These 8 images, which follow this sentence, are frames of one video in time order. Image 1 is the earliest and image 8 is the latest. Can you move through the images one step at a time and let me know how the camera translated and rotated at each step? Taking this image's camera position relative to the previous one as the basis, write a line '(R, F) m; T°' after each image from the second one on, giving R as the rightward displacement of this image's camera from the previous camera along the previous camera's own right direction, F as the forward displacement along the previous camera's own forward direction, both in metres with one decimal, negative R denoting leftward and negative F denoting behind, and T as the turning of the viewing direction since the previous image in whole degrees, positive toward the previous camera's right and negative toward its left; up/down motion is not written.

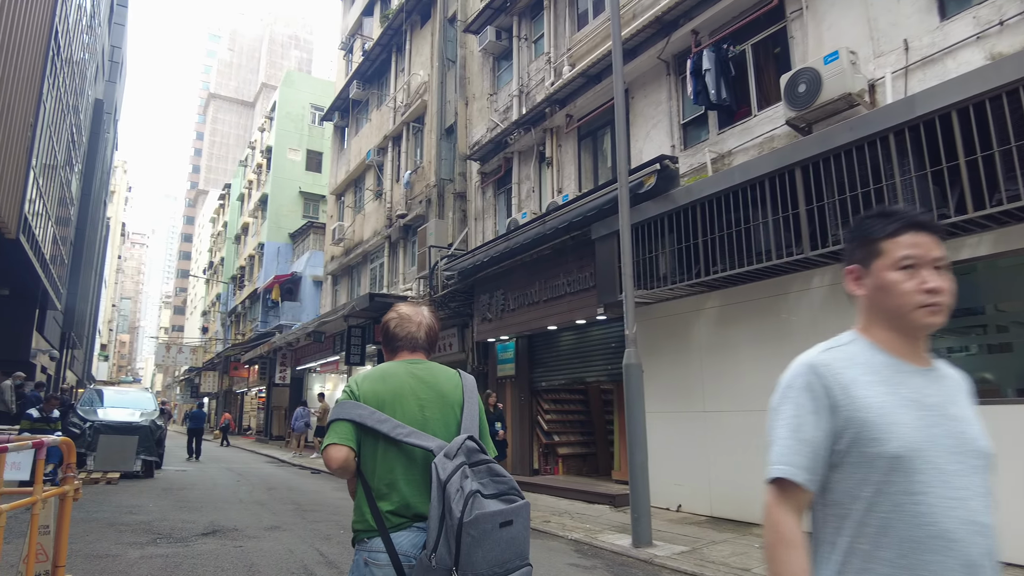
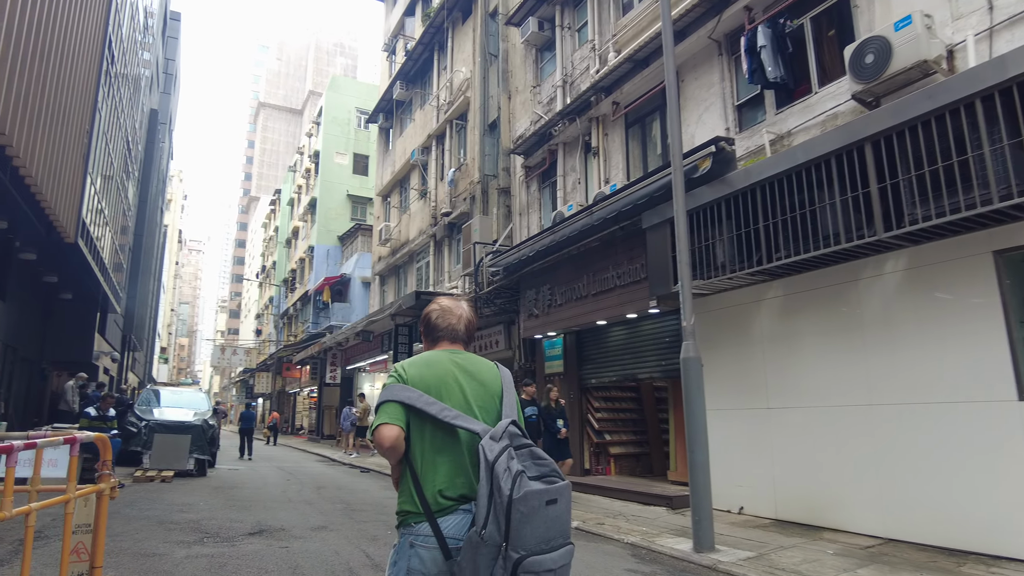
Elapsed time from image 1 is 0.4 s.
(0.0, +0.3) m; -4°
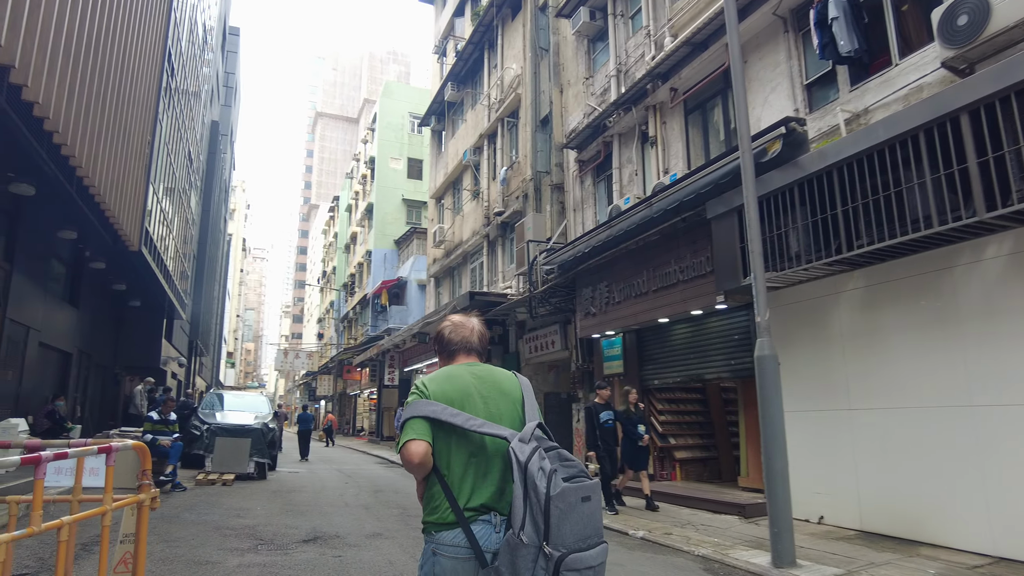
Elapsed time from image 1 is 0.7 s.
(0.0, +0.4) m; -5°
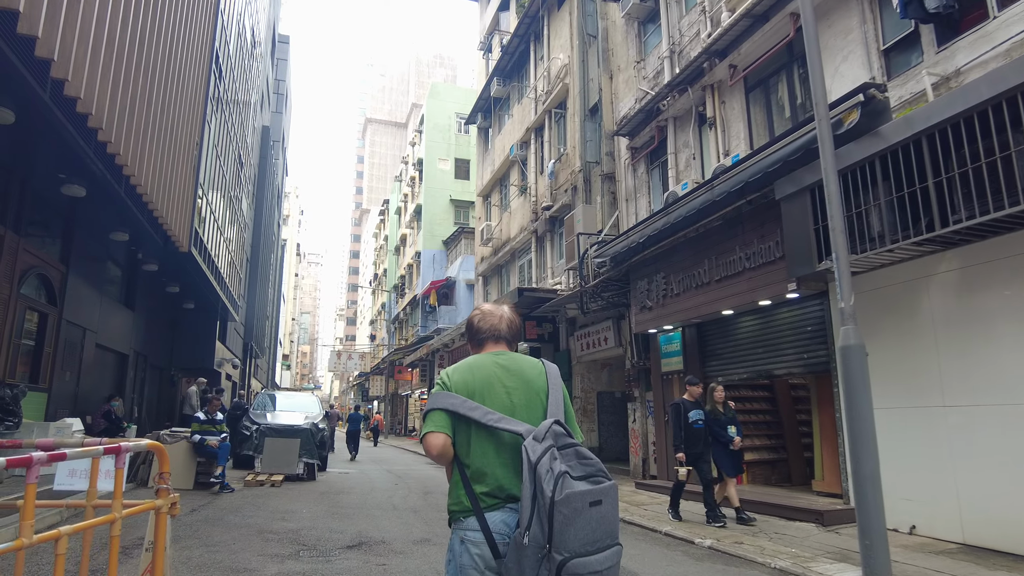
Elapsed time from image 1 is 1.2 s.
(0.0, +0.5) m; -4°
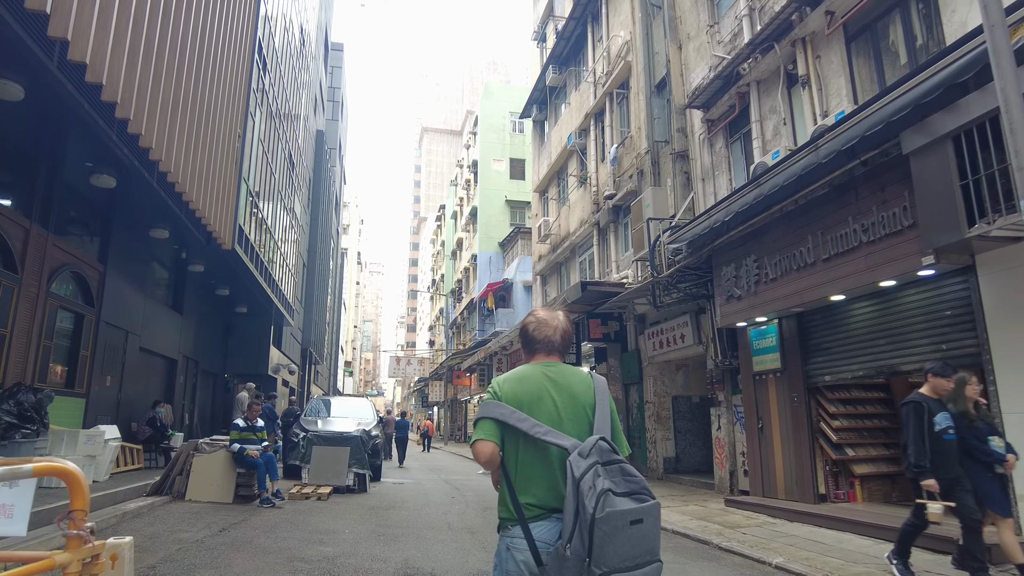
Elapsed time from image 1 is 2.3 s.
(-0.1, +1.2) m; -5°
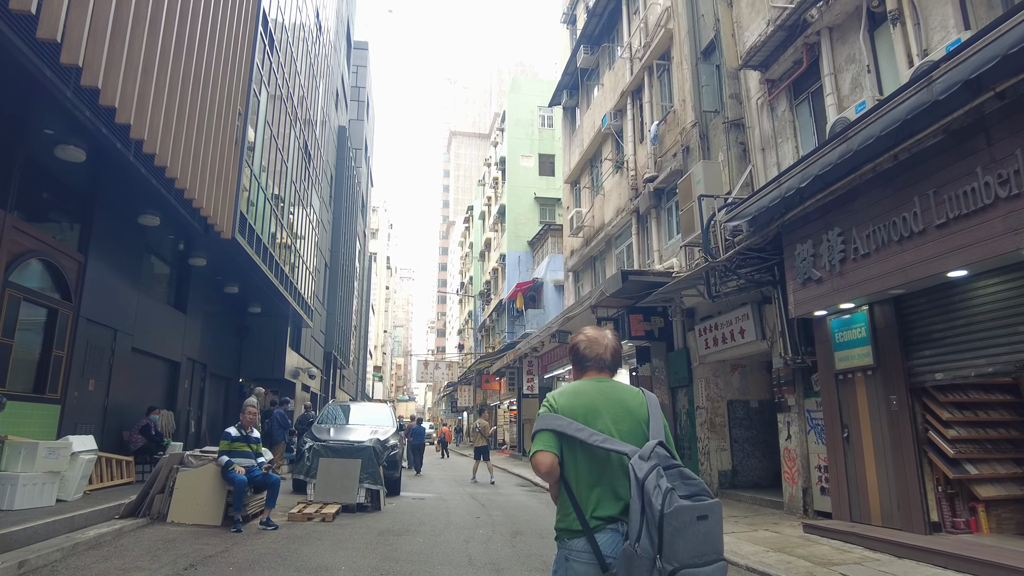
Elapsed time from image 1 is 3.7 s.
(0.0, +1.4) m; -3°
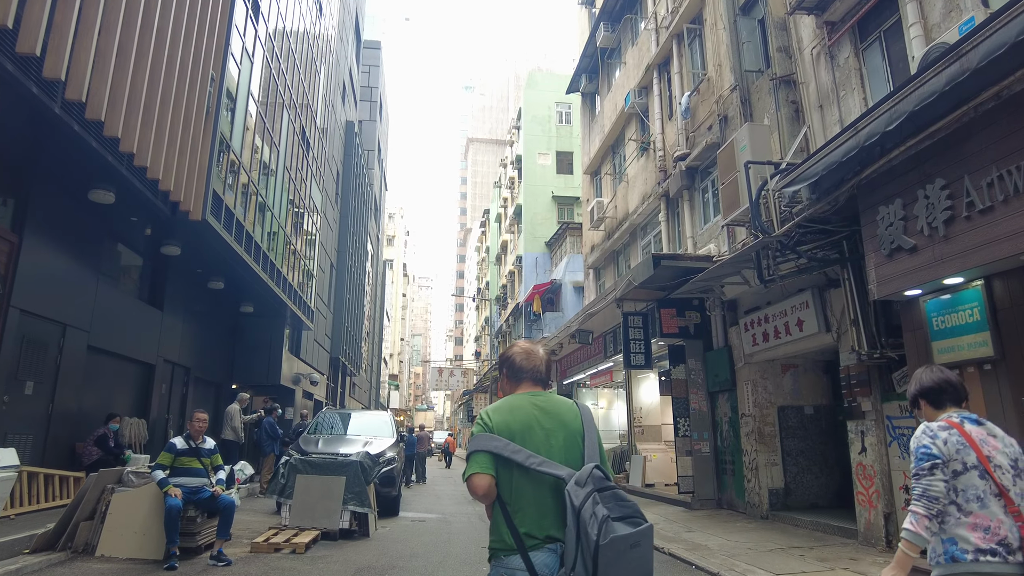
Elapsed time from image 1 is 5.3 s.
(+0.1, +1.6) m; -2°
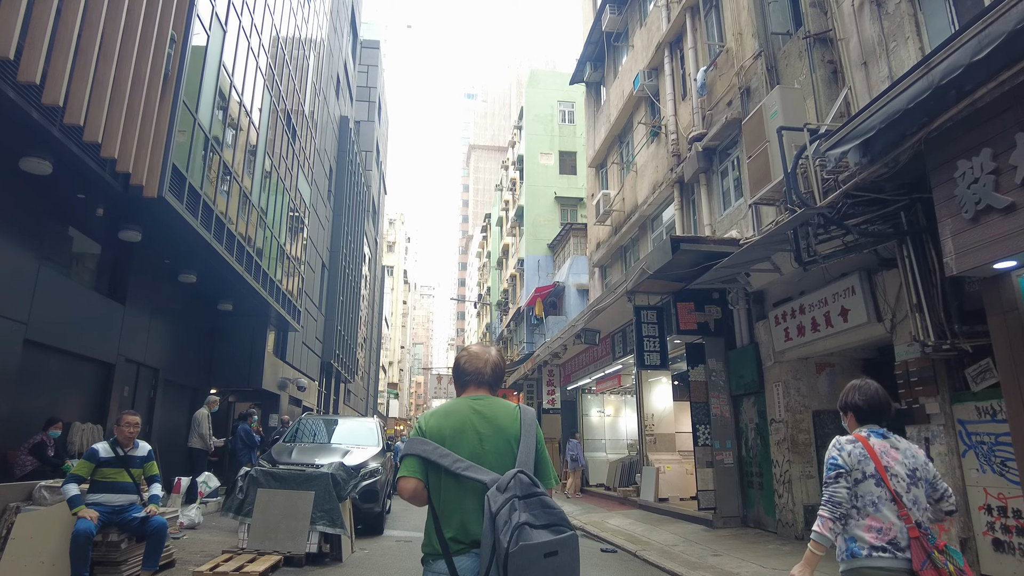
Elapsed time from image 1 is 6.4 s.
(+0.1, +1.2) m; 0°
